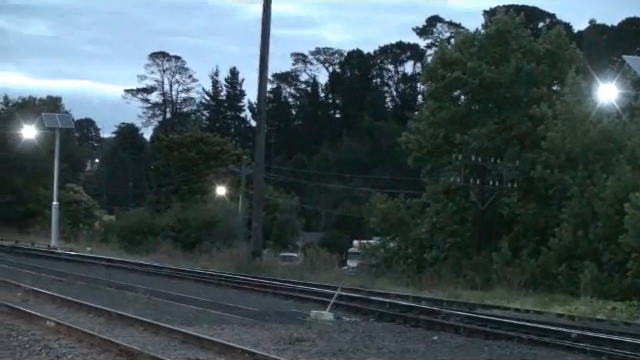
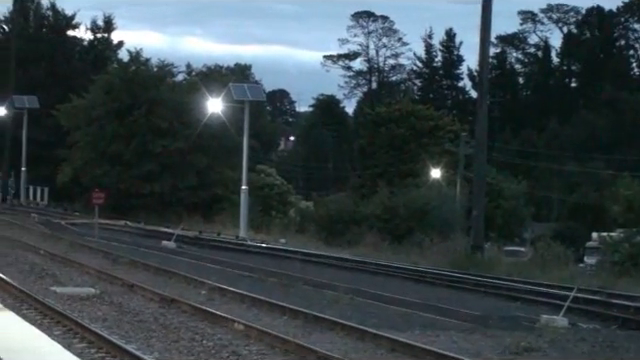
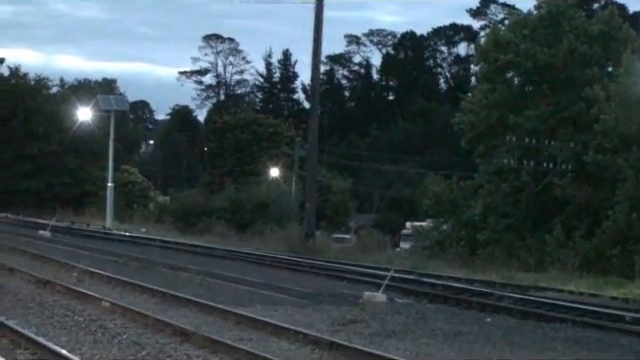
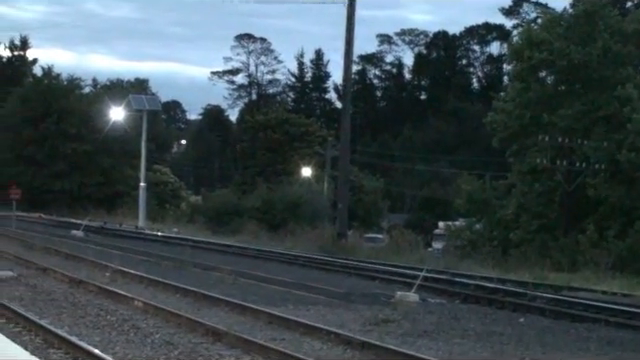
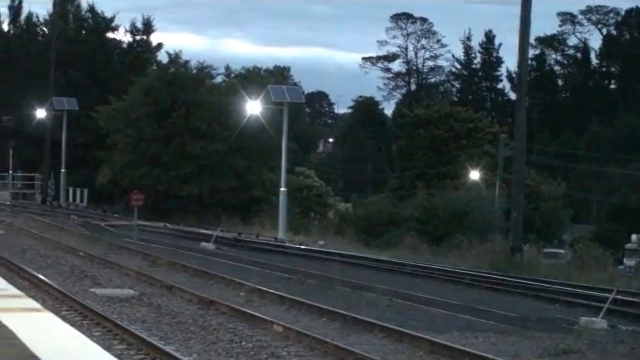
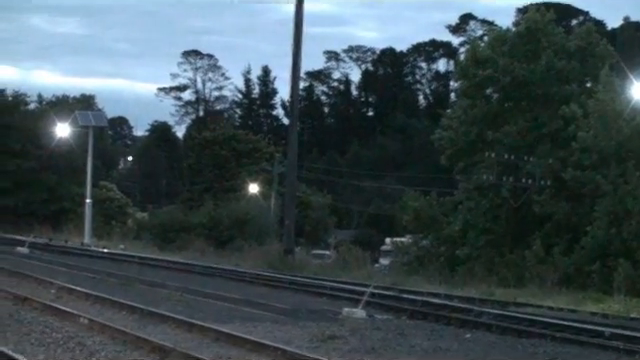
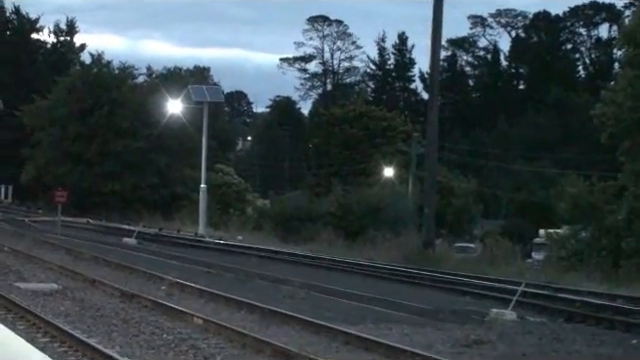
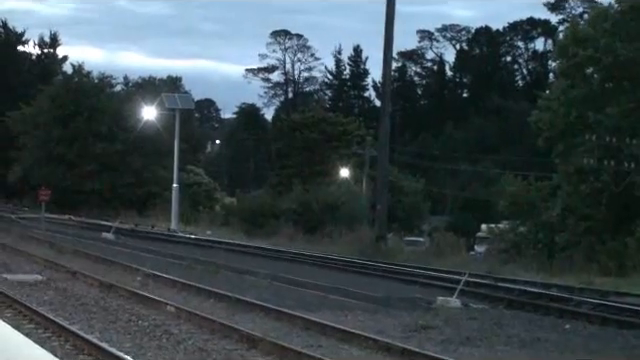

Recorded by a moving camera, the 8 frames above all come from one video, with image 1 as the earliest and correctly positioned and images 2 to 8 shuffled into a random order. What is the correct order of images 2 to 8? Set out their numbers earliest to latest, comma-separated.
6, 3, 4, 8, 7, 2, 5
